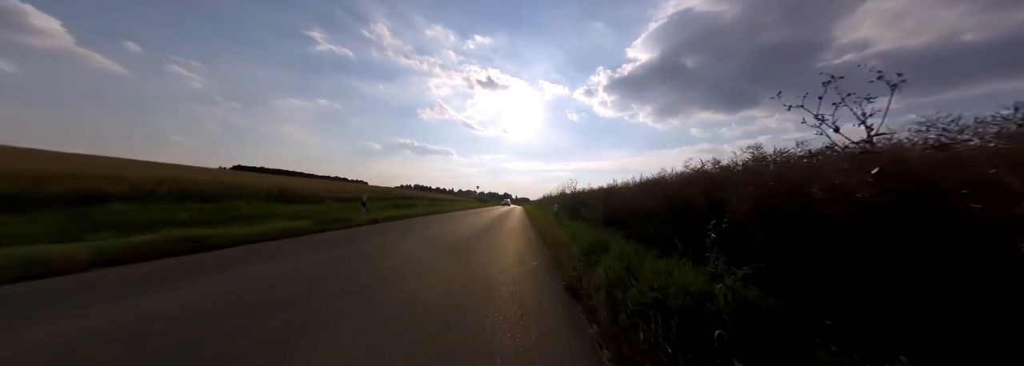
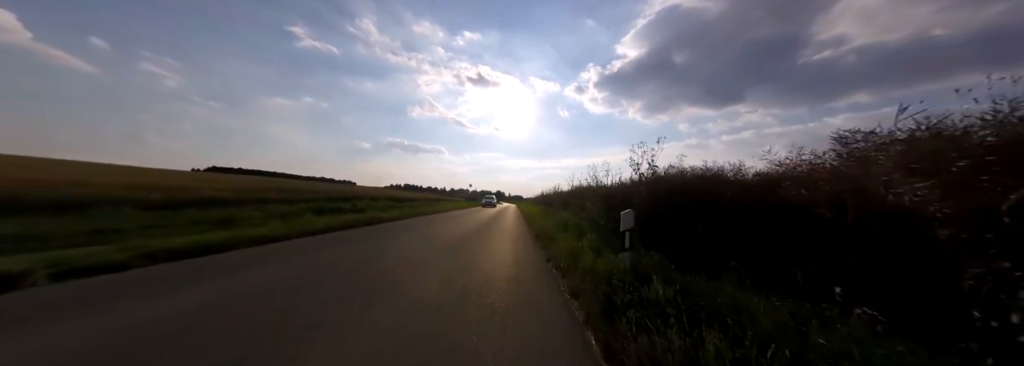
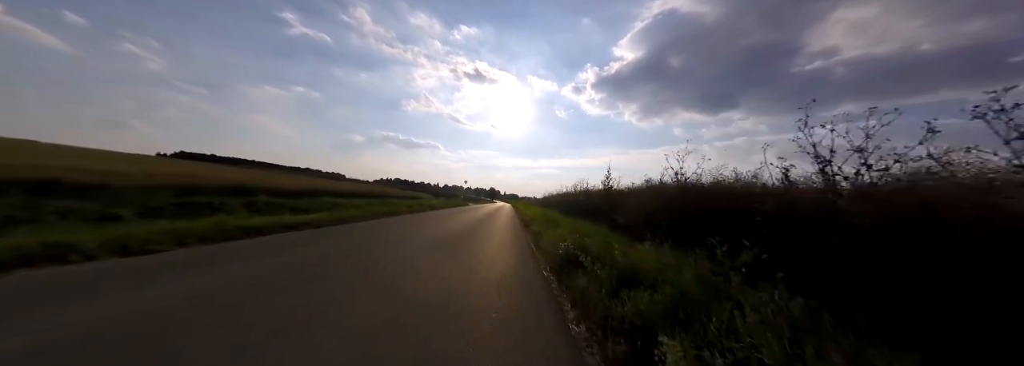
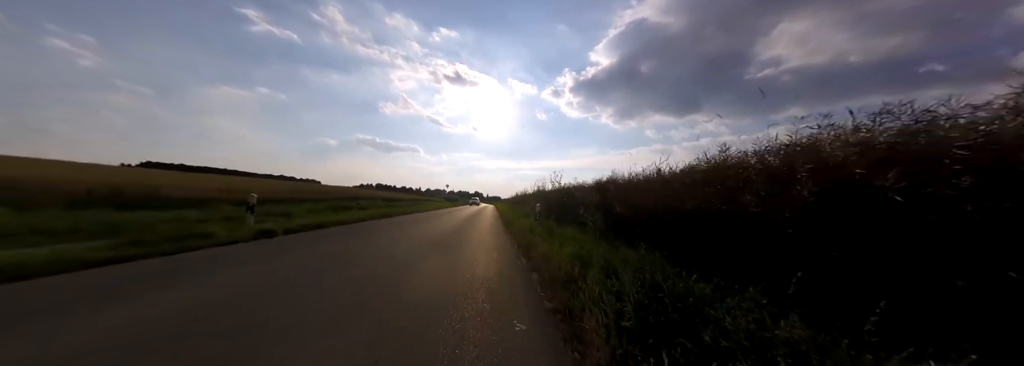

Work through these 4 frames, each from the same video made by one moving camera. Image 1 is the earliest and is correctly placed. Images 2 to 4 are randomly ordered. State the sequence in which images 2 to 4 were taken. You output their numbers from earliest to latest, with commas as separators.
4, 2, 3
